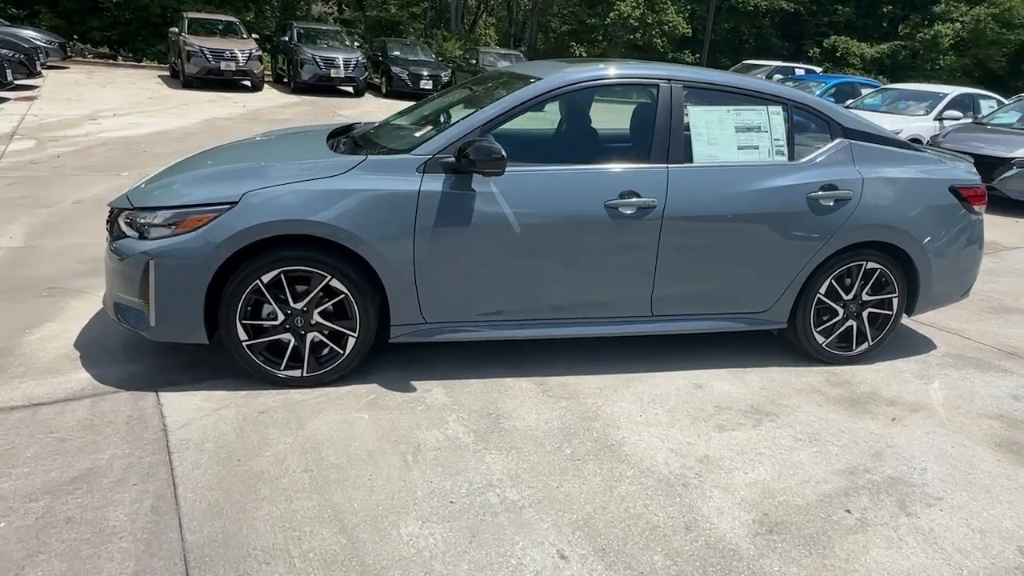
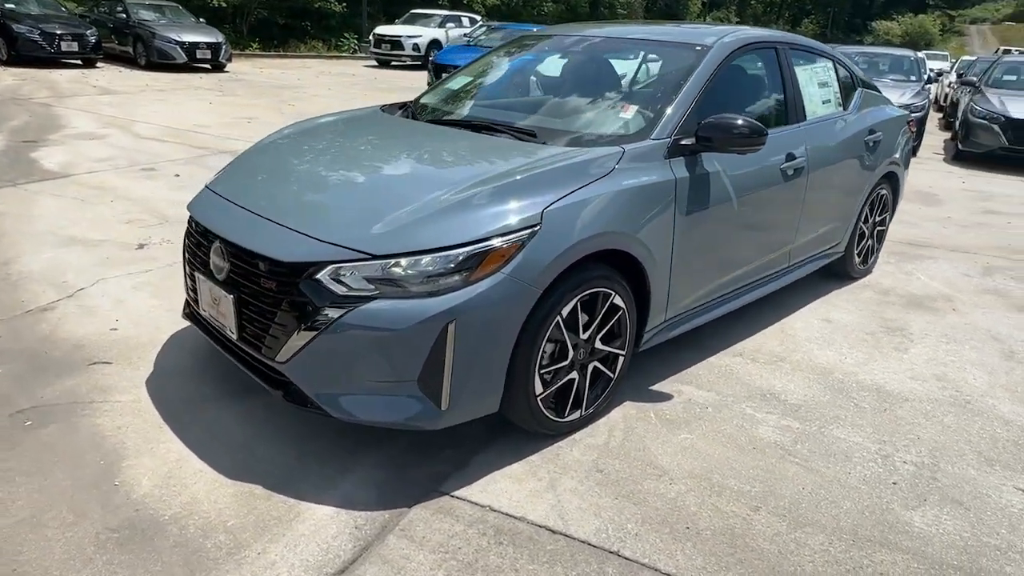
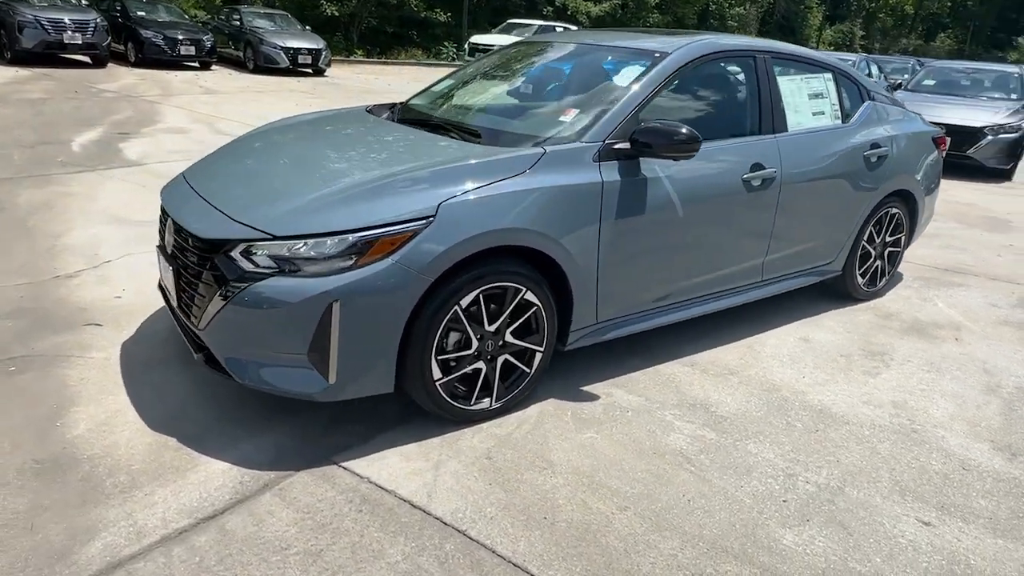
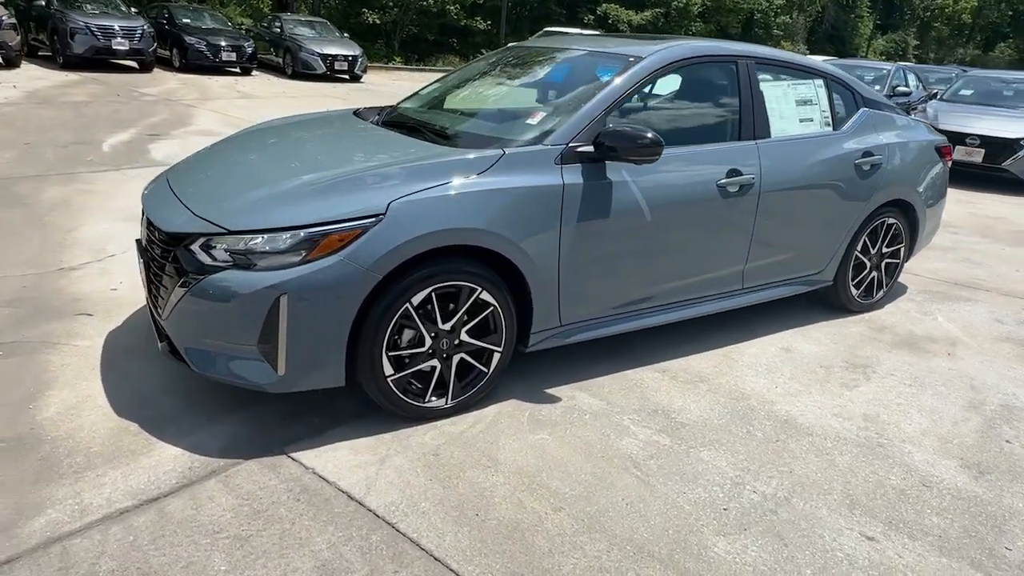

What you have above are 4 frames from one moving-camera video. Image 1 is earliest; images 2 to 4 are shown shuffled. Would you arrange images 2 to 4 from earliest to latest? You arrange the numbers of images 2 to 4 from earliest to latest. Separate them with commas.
4, 3, 2
